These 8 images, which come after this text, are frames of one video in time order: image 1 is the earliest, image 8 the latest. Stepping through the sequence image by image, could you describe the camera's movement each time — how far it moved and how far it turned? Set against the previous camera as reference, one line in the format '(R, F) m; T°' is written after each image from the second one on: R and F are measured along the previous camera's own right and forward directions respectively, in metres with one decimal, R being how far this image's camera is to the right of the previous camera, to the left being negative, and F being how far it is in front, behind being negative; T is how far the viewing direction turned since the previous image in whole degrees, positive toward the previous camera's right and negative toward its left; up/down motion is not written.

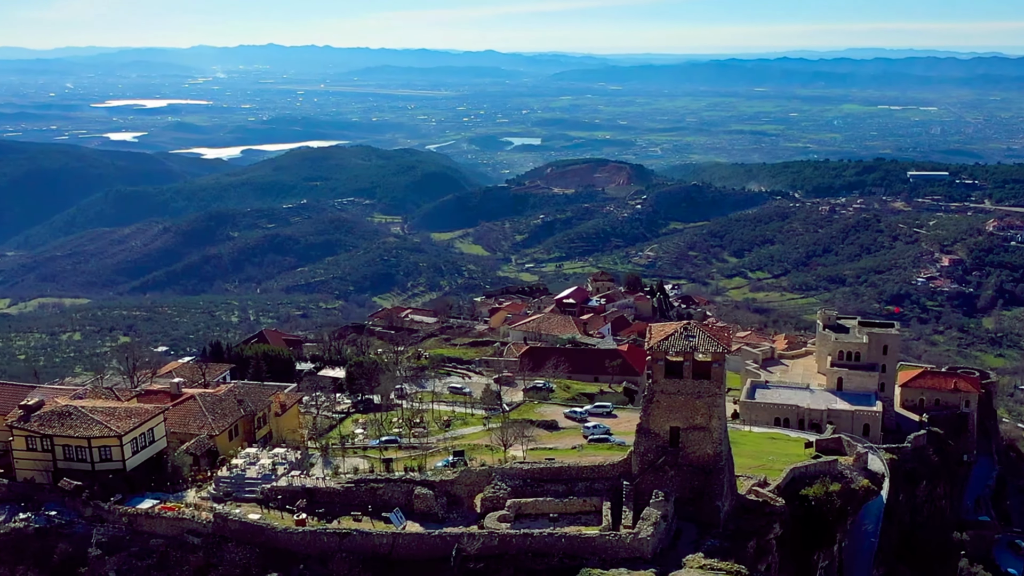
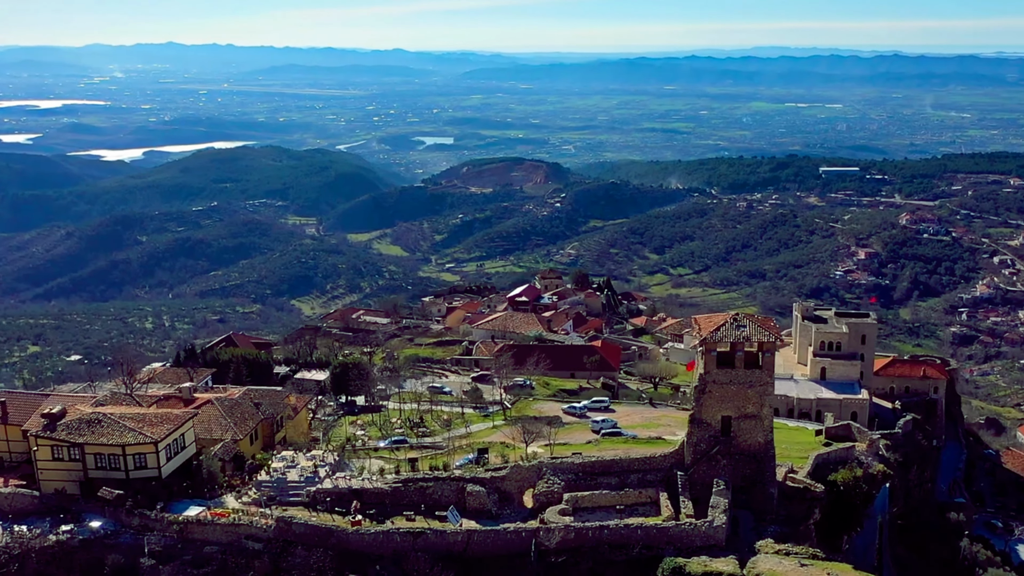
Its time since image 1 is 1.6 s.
(-2.3, +0.1) m; +4°
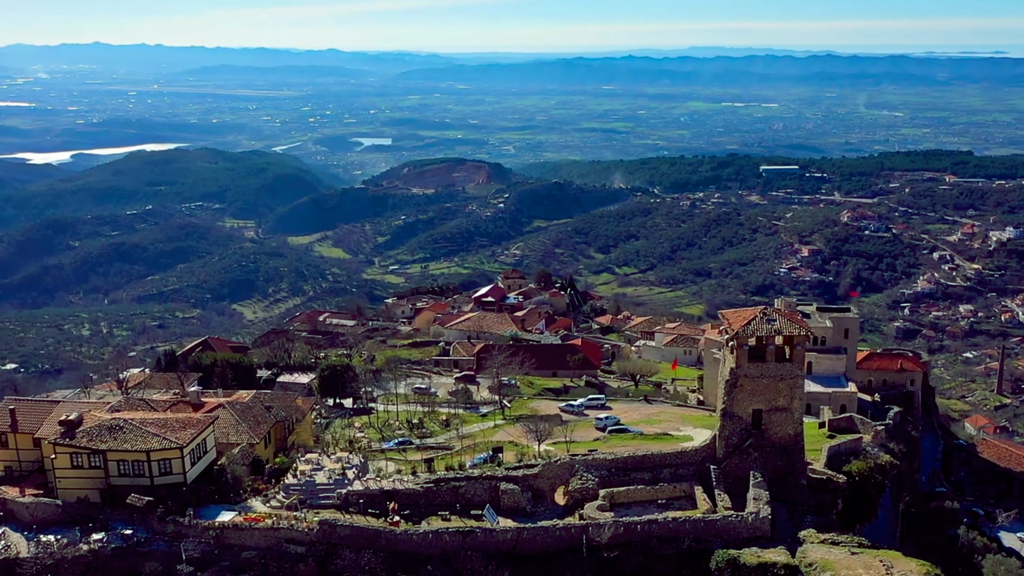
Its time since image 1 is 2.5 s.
(-1.5, 0.0) m; +3°
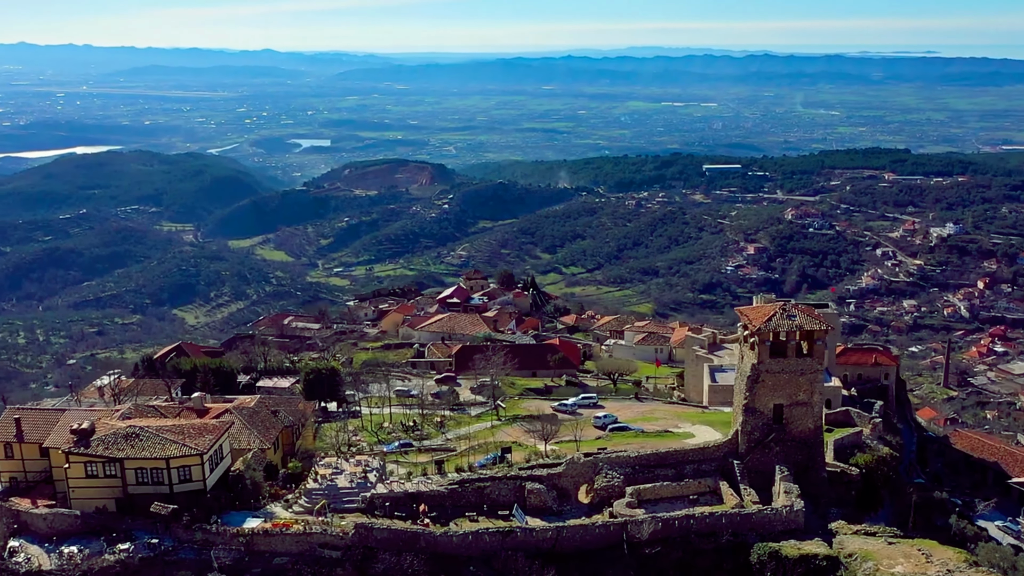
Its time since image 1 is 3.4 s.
(-1.4, 0.0) m; +3°
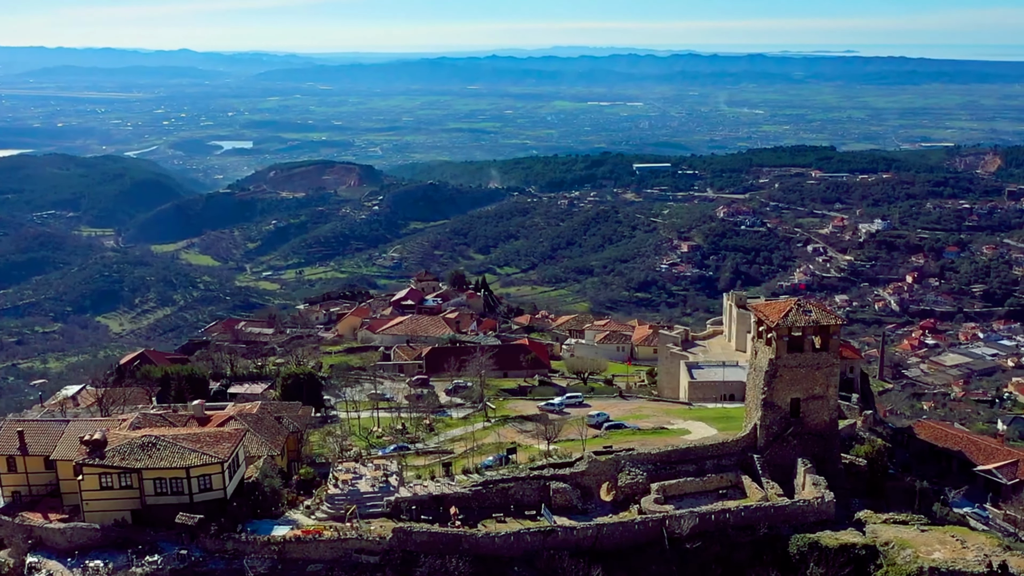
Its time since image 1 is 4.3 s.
(-1.6, 0.0) m; +4°
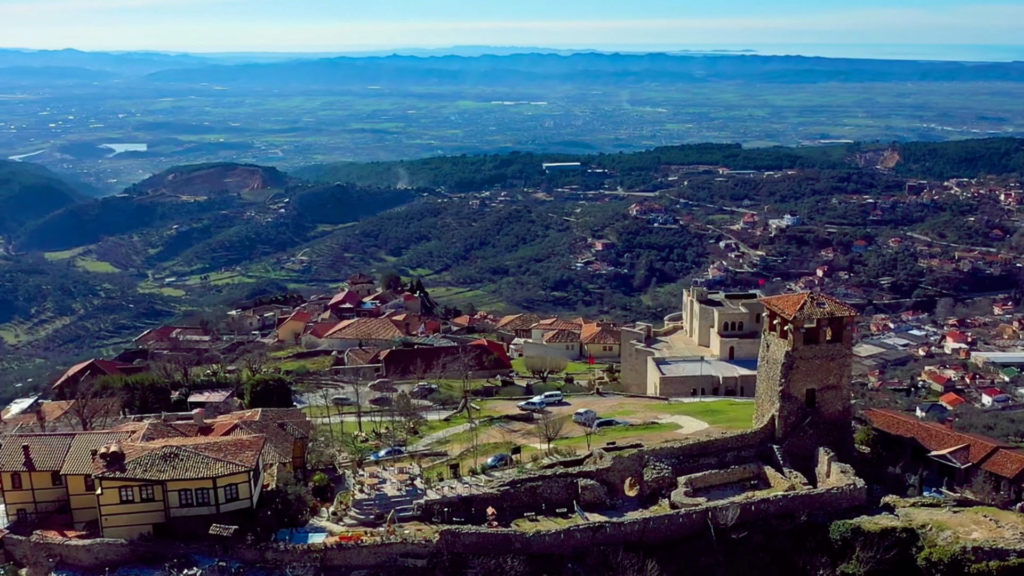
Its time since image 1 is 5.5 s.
(-2.0, 0.0) m; +5°
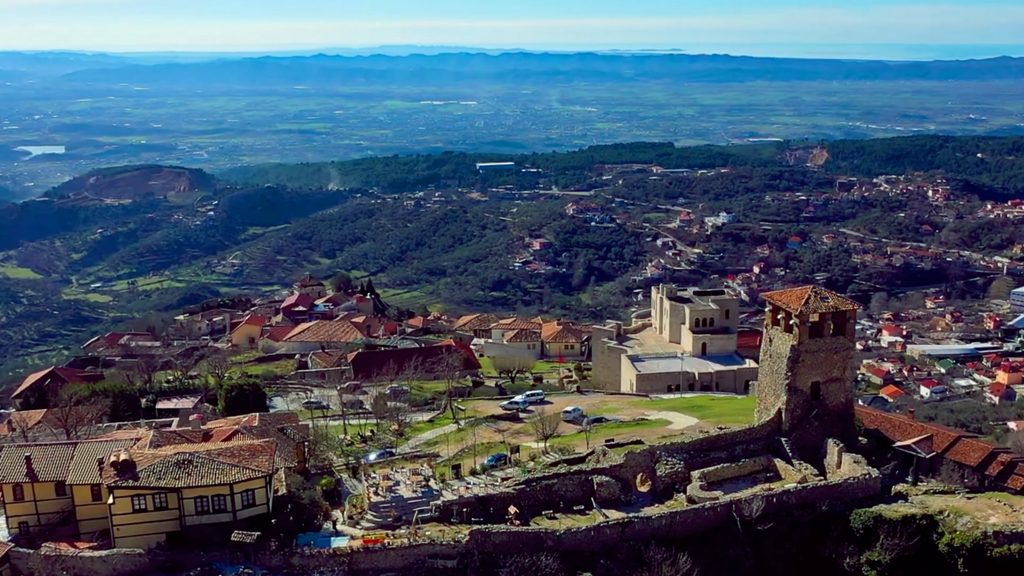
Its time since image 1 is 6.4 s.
(-1.4, 0.0) m; +3°
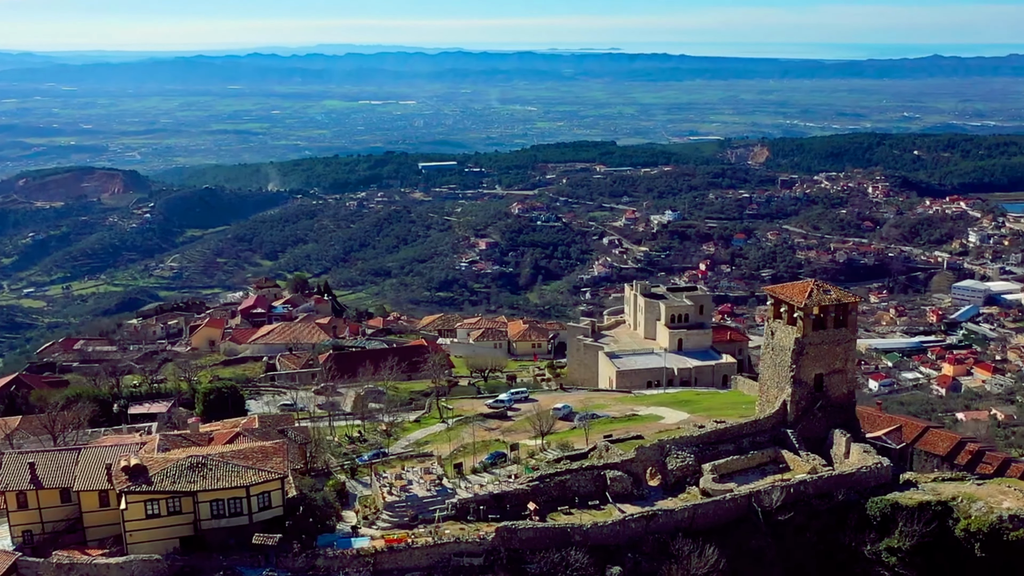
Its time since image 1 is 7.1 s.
(-1.2, 0.0) m; +3°
